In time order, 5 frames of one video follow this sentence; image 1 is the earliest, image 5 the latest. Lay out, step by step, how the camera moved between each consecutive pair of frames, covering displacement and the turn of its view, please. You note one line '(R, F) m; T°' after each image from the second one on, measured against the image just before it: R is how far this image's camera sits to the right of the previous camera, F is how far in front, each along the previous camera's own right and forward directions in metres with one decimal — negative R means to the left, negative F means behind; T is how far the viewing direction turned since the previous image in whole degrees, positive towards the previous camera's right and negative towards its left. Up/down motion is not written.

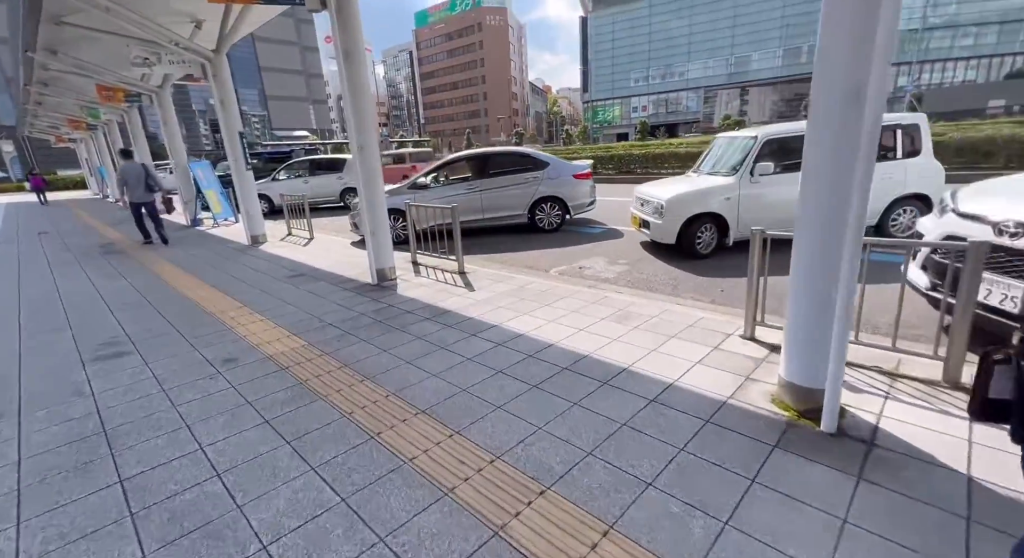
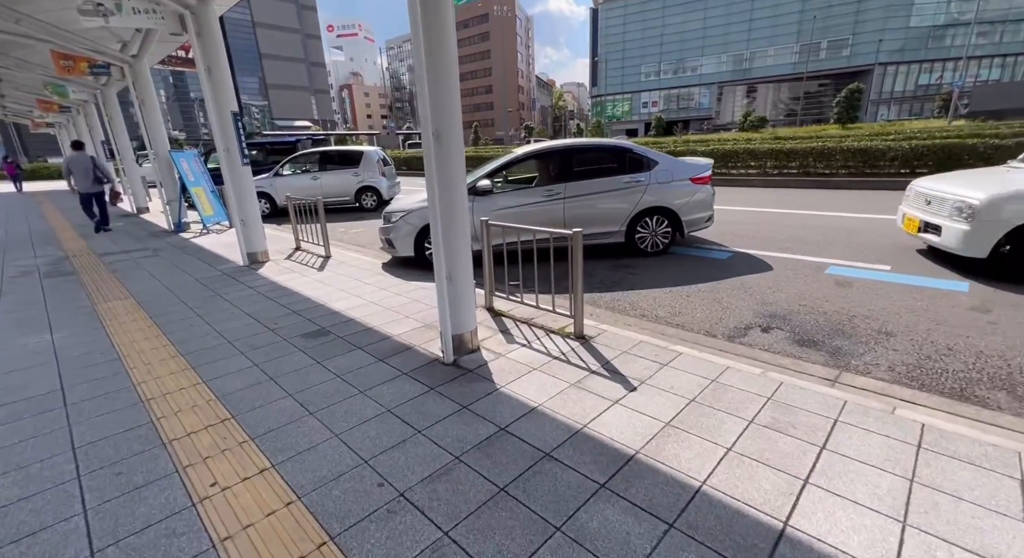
(-1.1, +2.1) m; 0°
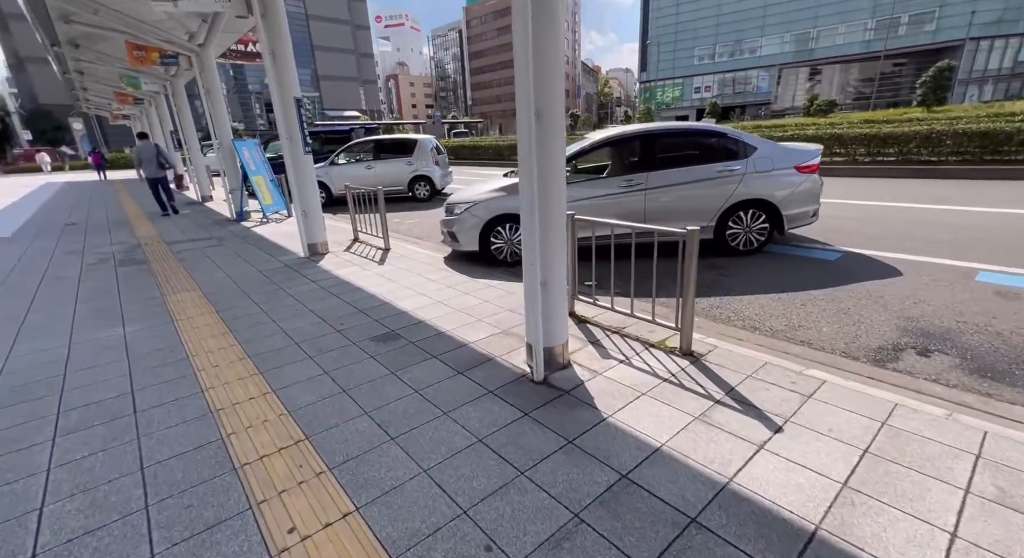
(-0.4, +0.4) m; -5°
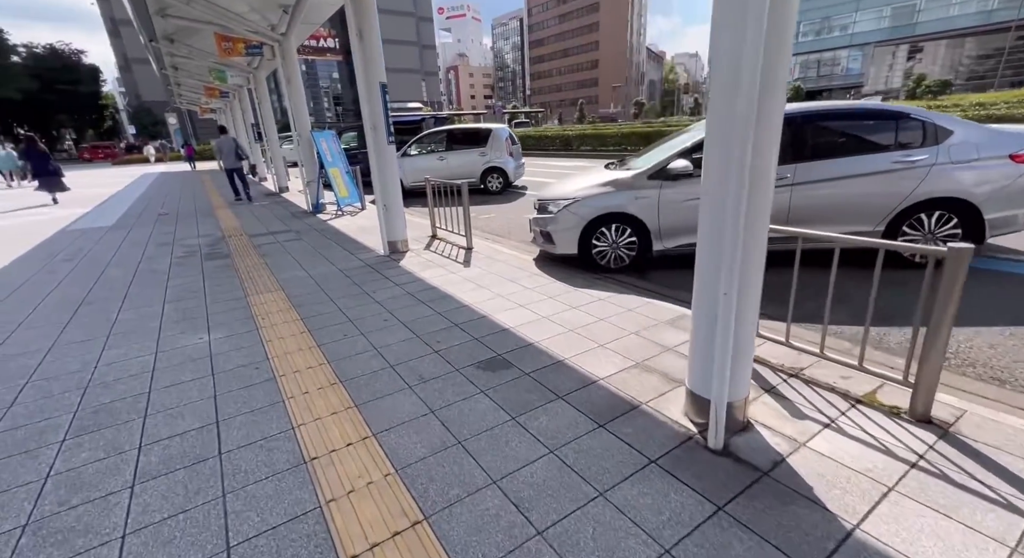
(-0.5, +0.7) m; -7°
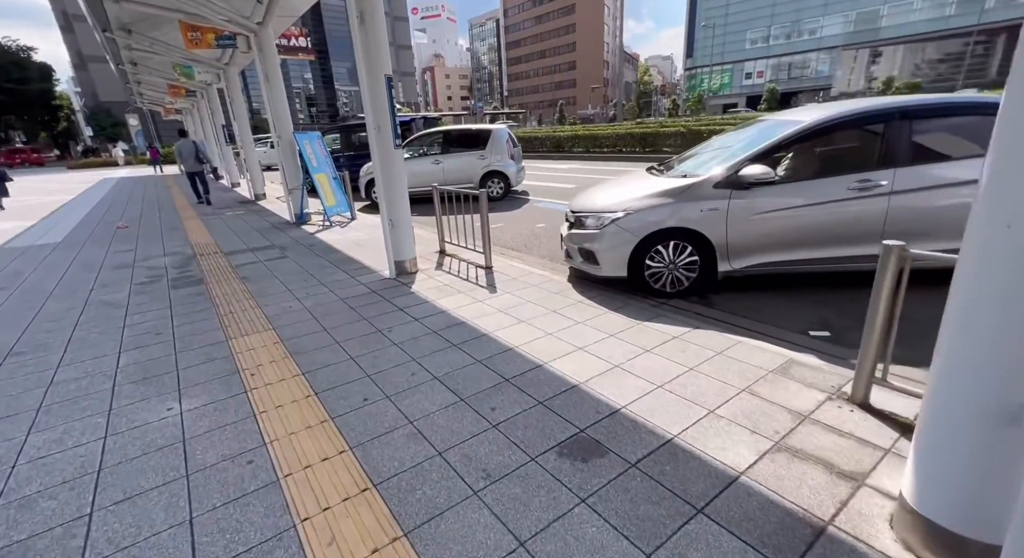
(-0.6, +0.9) m; +3°
